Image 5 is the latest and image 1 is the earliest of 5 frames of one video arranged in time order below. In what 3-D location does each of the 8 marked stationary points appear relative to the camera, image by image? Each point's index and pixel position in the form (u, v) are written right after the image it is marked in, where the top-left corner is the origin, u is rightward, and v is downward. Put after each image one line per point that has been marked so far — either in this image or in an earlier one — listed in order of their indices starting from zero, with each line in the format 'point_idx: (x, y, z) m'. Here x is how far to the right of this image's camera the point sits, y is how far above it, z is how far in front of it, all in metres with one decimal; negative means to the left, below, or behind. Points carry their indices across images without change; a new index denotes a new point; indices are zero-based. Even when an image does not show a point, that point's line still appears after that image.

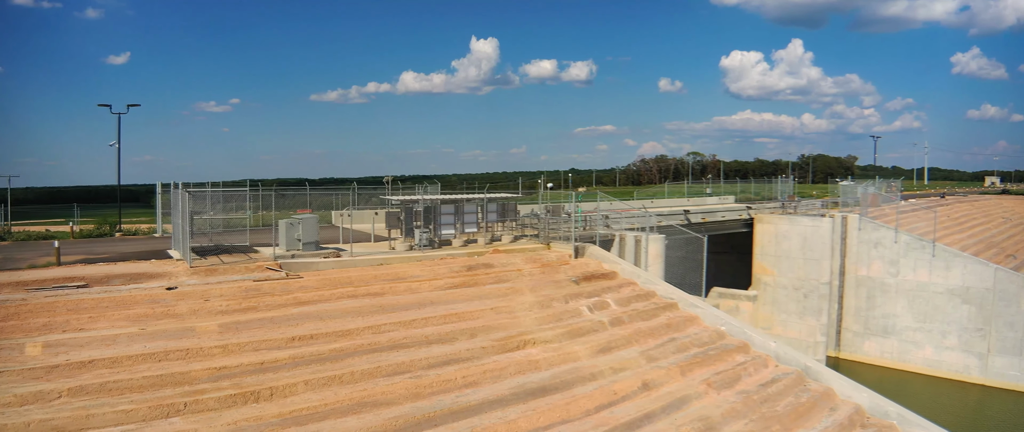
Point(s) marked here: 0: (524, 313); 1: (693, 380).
0: (+0.1, -2.1, +13.3) m
1: (+3.3, -3.1, +11.1) m
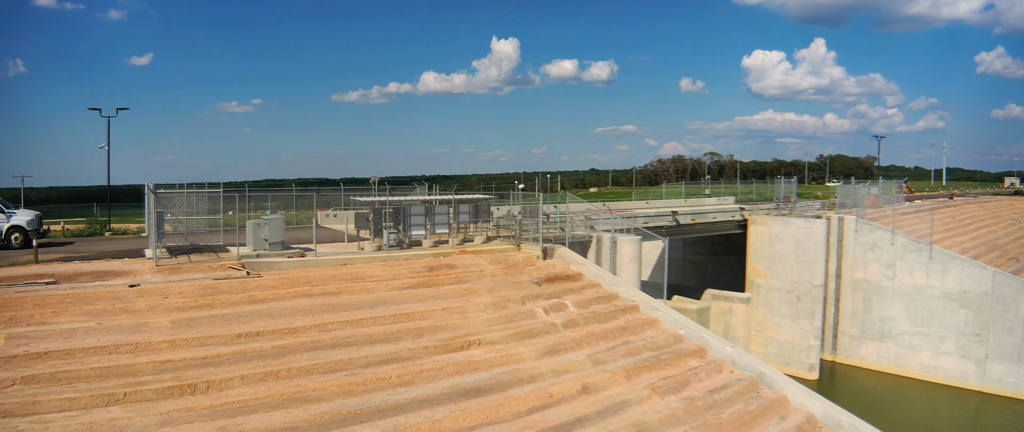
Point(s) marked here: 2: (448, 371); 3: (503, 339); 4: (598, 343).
0: (-0.9, -2.1, +13.1) m
1: (+2.2, -3.1, +10.9) m
2: (-1.4, -2.8, +11.3) m
3: (-0.3, -2.5, +12.2) m
4: (+1.7, -2.6, +12.2) m
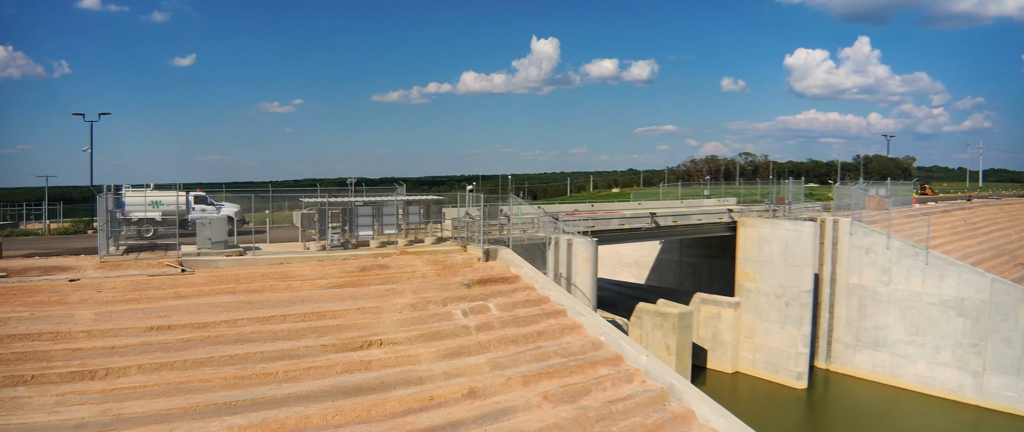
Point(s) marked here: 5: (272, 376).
0: (-2.7, -2.1, +12.8) m
1: (+0.3, -3.1, +10.4) m
2: (-3.3, -2.8, +11.0) m
3: (-2.1, -2.5, +11.9) m
4: (-0.1, -2.6, +11.8) m
5: (-4.5, -2.9, +11.0) m
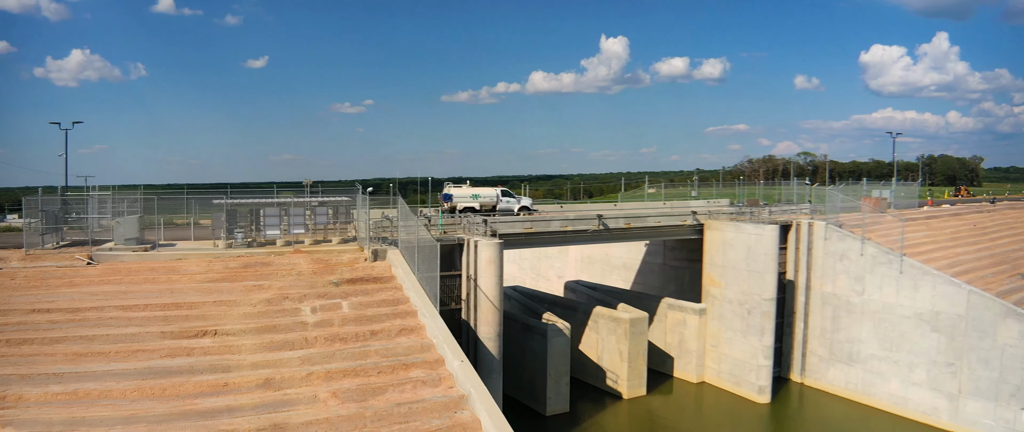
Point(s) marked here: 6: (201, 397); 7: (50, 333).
0: (-6.0, -2.1, +13.2) m
1: (-3.3, -3.1, +10.5) m
2: (-6.8, -2.8, +11.4) m
3: (-5.6, -2.4, +12.2) m
4: (-3.6, -2.6, +11.9) m
5: (-8.0, -2.9, +11.6) m
6: (-5.4, -3.2, +10.1) m
7: (-9.9, -2.6, +12.6) m
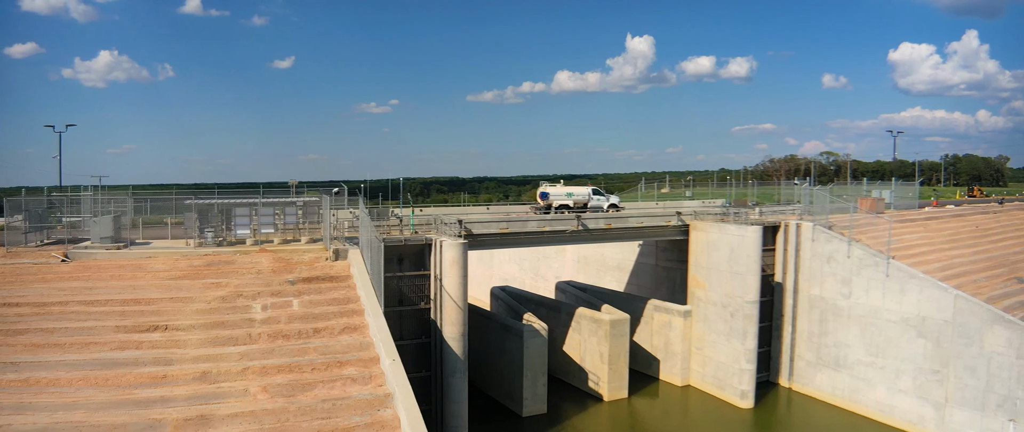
0: (-7.3, -2.1, +13.5) m
1: (-4.6, -3.1, +10.7) m
2: (-8.1, -2.8, +11.8) m
3: (-6.9, -2.4, +12.5) m
4: (-4.9, -2.6, +12.2) m
5: (-9.3, -2.8, +12.0) m
6: (-6.8, -3.2, +10.4) m
7: (-11.1, -2.6, +13.1) m
